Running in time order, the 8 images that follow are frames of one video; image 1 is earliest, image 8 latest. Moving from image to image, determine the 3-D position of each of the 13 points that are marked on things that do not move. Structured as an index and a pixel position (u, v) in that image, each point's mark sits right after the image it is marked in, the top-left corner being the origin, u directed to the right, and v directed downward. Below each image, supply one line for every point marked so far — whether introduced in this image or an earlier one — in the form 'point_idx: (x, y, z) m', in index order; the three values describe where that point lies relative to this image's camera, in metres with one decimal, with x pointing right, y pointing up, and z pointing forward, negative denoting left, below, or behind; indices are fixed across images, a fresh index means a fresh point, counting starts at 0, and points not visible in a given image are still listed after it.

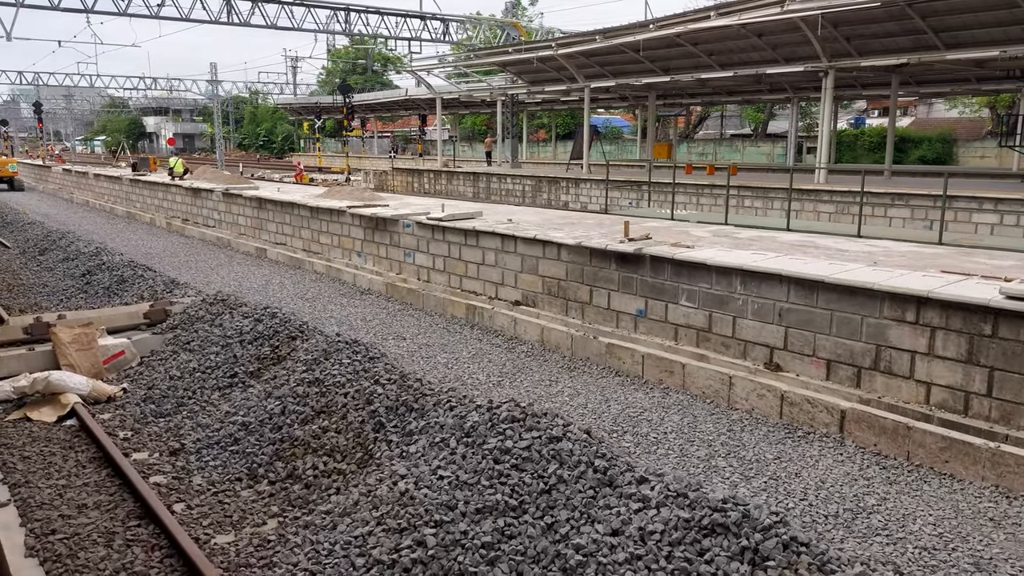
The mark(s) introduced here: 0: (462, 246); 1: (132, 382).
0: (-0.8, +0.7, +11.3) m
1: (-3.6, -0.9, +6.8) m
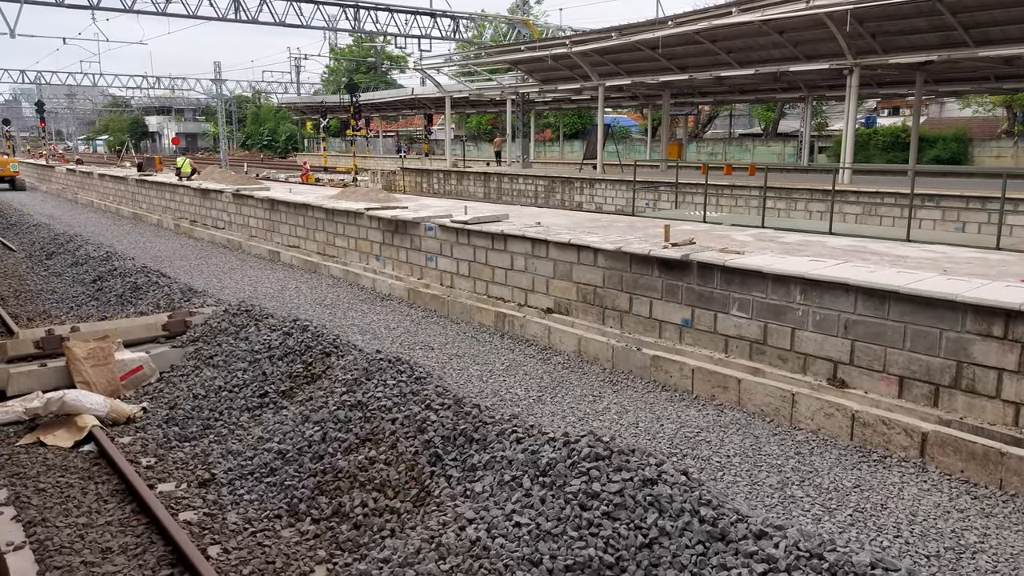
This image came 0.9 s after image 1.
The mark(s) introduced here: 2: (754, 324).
0: (-0.4, +0.6, +10.8) m
1: (-3.1, -1.0, +6.3) m
2: (+2.5, -0.4, +7.4) m
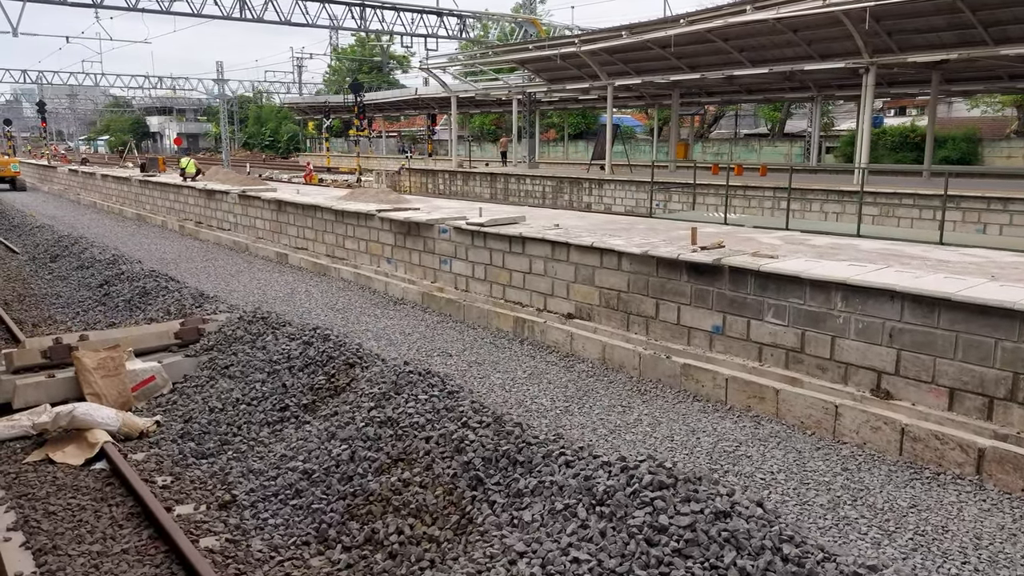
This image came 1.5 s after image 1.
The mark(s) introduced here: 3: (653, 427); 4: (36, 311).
0: (-0.1, +0.5, +10.5) m
1: (-2.9, -1.1, +6.0) m
2: (+2.8, -0.4, +7.1) m
3: (+1.3, -1.3, +6.6) m
4: (-6.3, -0.3, +9.5) m
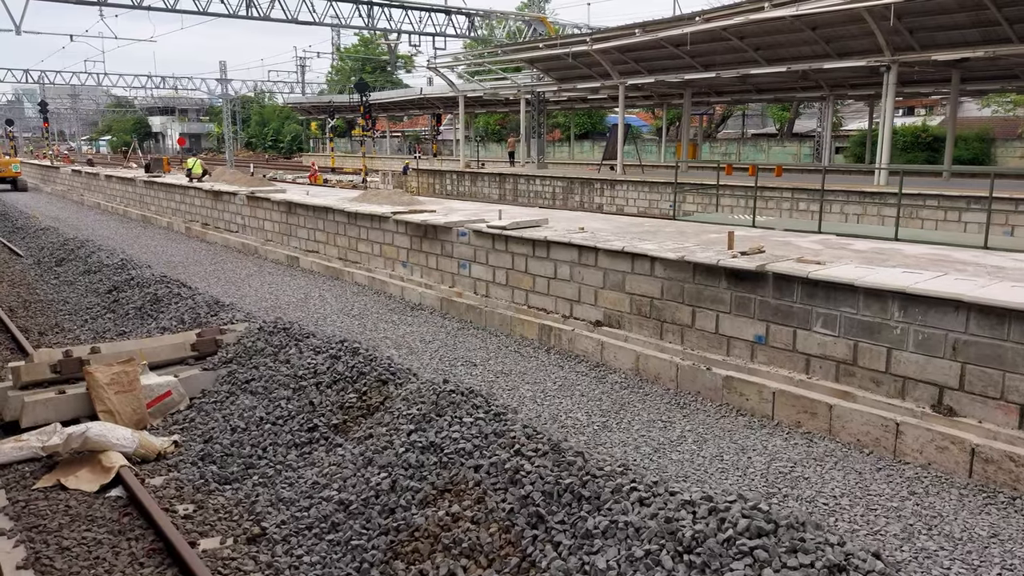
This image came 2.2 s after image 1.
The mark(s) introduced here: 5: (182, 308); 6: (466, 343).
0: (+0.2, +0.4, +10.1) m
1: (-2.6, -1.1, +5.6) m
2: (+3.1, -0.5, +6.7) m
3: (+1.6, -1.4, +6.2) m
4: (-5.9, -0.4, +9.1) m
5: (-3.8, -0.2, +8.2) m
6: (-0.6, -0.7, +9.4) m
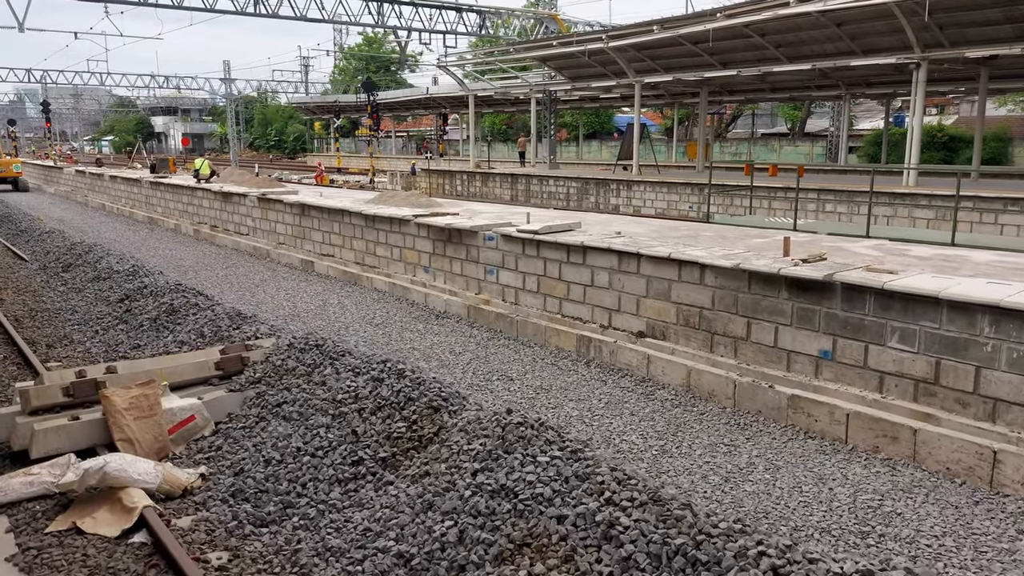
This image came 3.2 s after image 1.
0: (+0.7, +0.3, +9.6) m
1: (-2.1, -1.2, +5.1) m
2: (+3.5, -0.6, +6.2) m
3: (+2.1, -1.5, +5.7) m
4: (-5.5, -0.5, +8.6) m
5: (-3.3, -0.3, +7.7) m
6: (-0.2, -0.8, +8.9) m
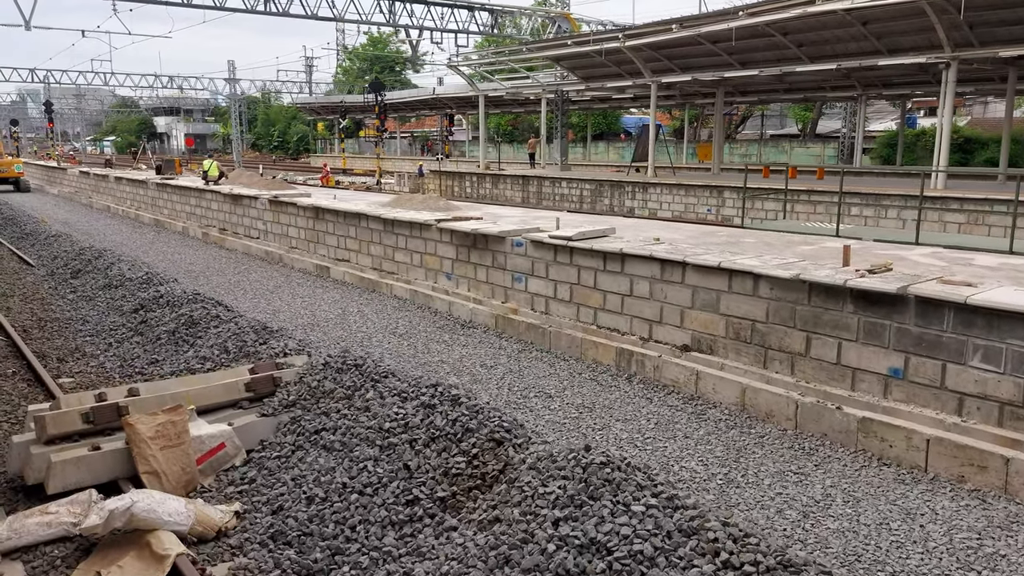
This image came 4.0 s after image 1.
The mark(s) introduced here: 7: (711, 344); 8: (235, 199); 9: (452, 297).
0: (+1.1, +0.2, +9.1) m
1: (-1.7, -1.4, +4.6) m
2: (+3.9, -0.7, +5.7) m
3: (+2.5, -1.6, +5.2) m
4: (-5.1, -0.6, +8.1) m
5: (-2.9, -0.4, +7.2) m
6: (+0.3, -1.0, +8.4) m
7: (+2.2, -0.6, +7.9) m
8: (-7.0, +2.2, +18.2) m
9: (-0.9, -0.1, +11.3) m
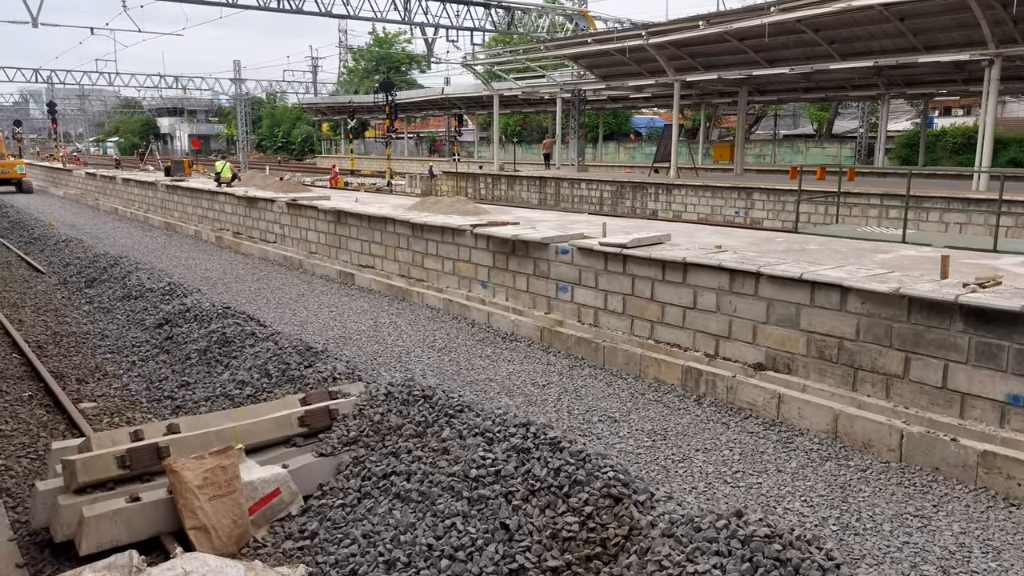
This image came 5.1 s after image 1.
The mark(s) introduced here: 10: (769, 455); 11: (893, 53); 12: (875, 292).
0: (+1.7, +0.1, +8.4) m
1: (-1.1, -1.5, +3.9) m
2: (+4.5, -0.9, +5.0) m
3: (+3.1, -1.7, +4.5) m
4: (-4.5, -0.8, +7.4) m
5: (-2.3, -0.6, +6.5) m
6: (+0.9, -1.1, +7.8) m
7: (+2.8, -0.8, +7.2) m
8: (-6.4, +2.1, +17.6) m
9: (-0.3, -0.3, +10.6) m
10: (+2.2, -1.4, +6.2) m
11: (+10.4, +6.4, +19.6) m
12: (+3.2, 0.0, +6.4) m
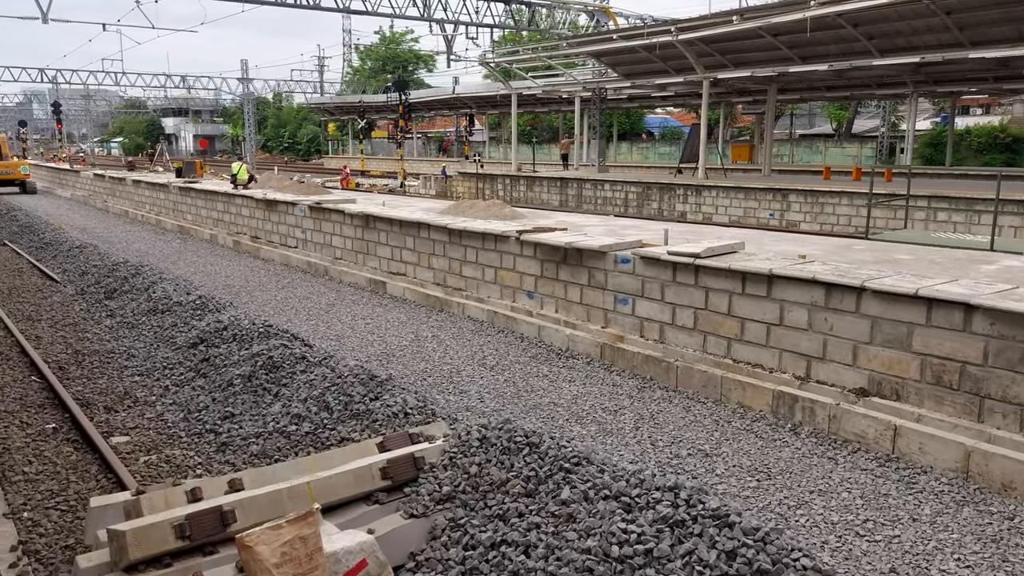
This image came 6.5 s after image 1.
0: (+2.4, -0.1, +7.7) m
1: (-0.4, -1.6, +3.2) m
2: (+5.2, -1.0, +4.3) m
3: (+3.8, -1.9, +3.8) m
4: (-3.8, -0.9, +6.7) m
5: (-1.6, -0.7, +5.8) m
6: (+1.6, -1.2, +7.0) m
7: (+3.5, -0.9, +6.4) m
8: (-5.7, +1.9, +16.8) m
9: (+0.4, -0.4, +9.9) m
10: (+2.9, -1.6, +5.4) m
11: (+11.1, +6.3, +18.8) m
12: (+3.9, -0.2, +5.7) m
